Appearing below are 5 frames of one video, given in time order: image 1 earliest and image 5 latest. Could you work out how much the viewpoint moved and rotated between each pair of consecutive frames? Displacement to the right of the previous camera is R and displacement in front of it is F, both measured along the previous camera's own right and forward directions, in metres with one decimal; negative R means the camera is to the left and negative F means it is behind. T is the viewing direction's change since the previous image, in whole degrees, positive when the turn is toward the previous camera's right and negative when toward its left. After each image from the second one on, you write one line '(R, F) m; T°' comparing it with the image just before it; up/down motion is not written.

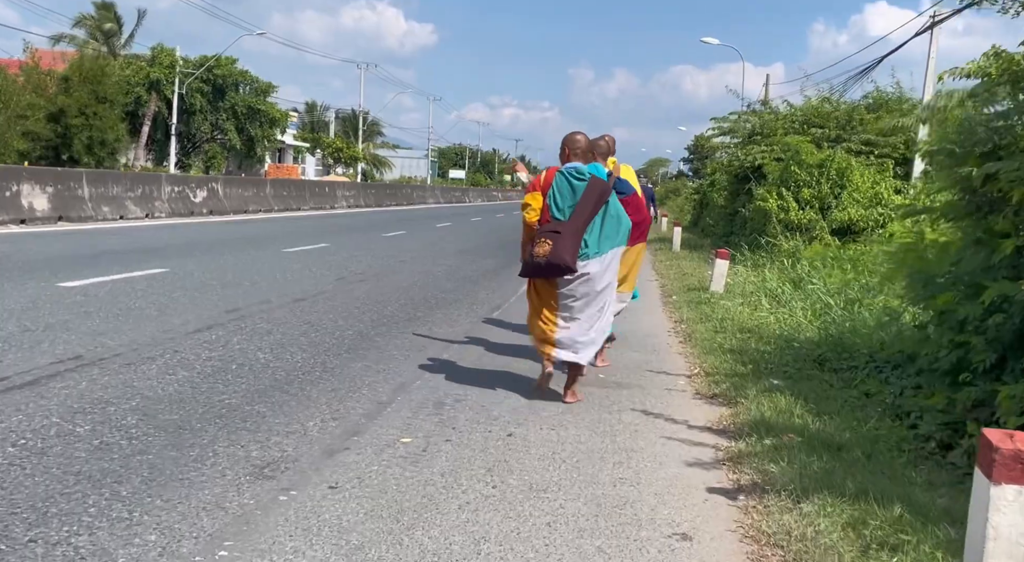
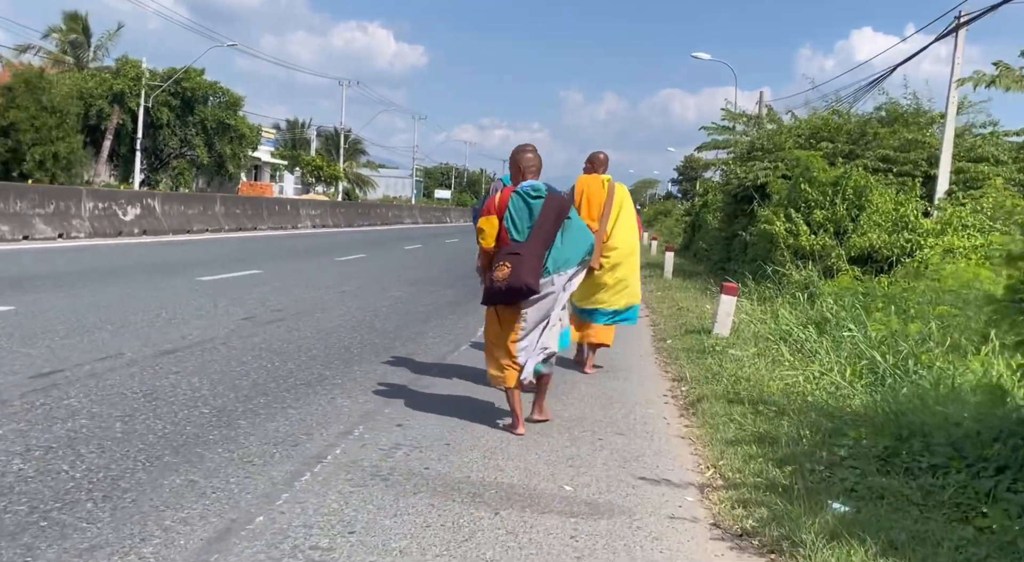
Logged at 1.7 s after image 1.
(+0.3, +2.2) m; +1°
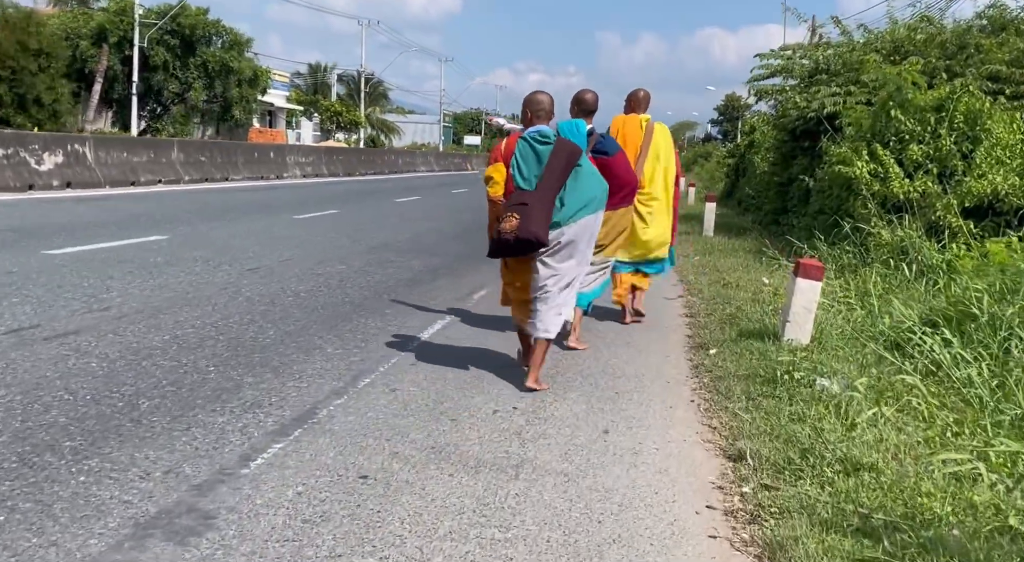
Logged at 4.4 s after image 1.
(+0.6, +3.4) m; -2°
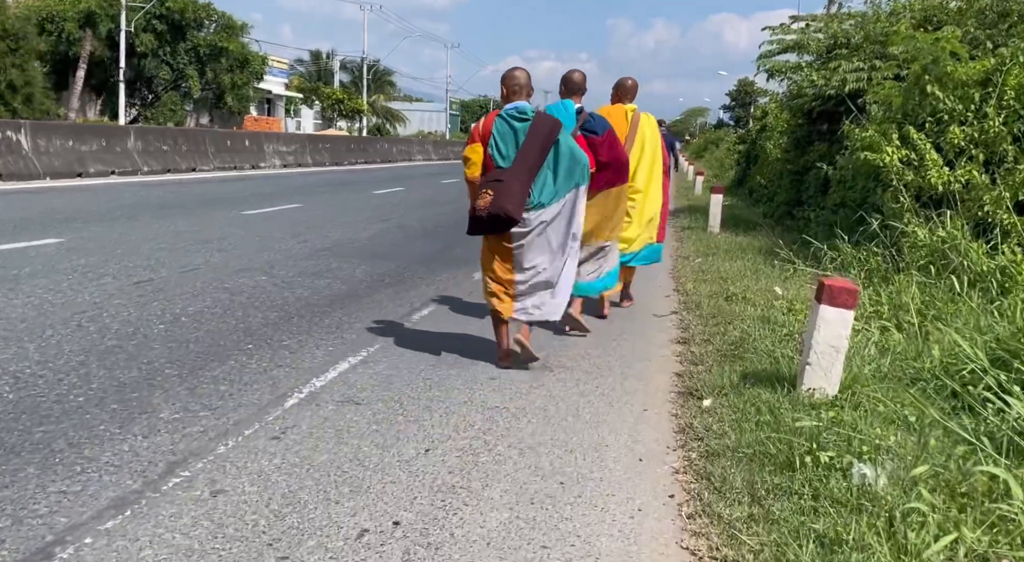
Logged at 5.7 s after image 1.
(+0.5, +1.6) m; -1°
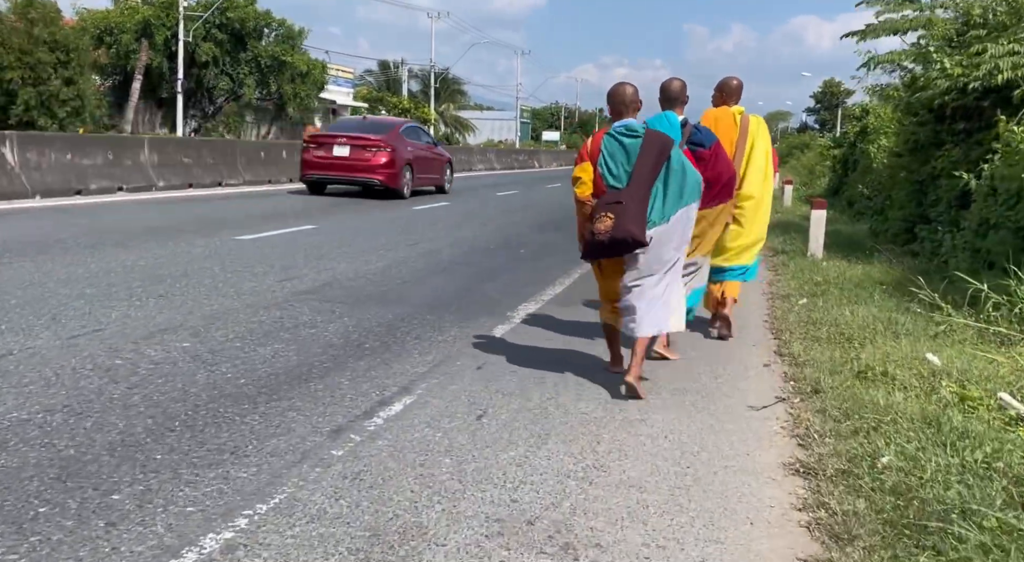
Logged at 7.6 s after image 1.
(+0.3, +2.4) m; -5°
